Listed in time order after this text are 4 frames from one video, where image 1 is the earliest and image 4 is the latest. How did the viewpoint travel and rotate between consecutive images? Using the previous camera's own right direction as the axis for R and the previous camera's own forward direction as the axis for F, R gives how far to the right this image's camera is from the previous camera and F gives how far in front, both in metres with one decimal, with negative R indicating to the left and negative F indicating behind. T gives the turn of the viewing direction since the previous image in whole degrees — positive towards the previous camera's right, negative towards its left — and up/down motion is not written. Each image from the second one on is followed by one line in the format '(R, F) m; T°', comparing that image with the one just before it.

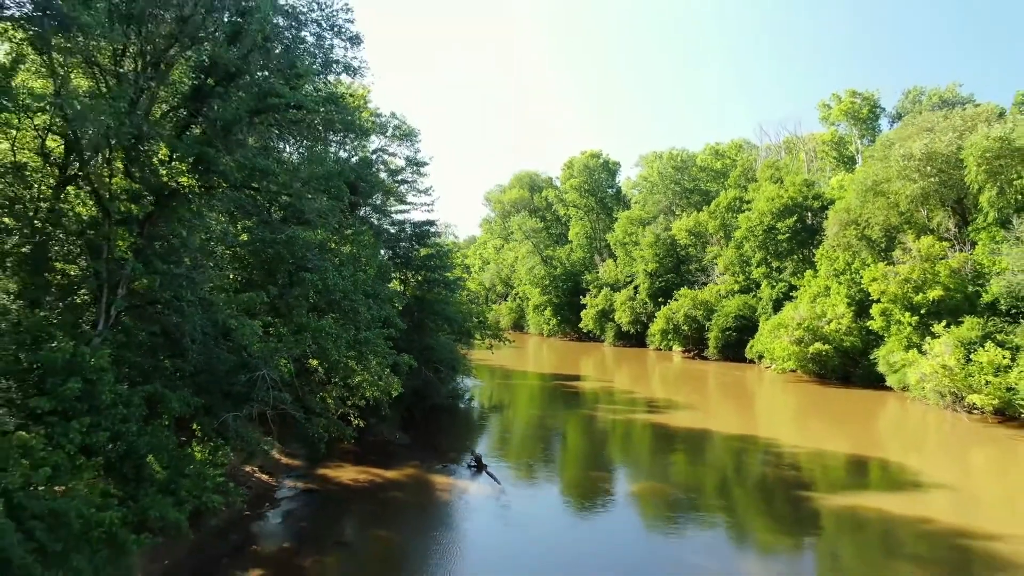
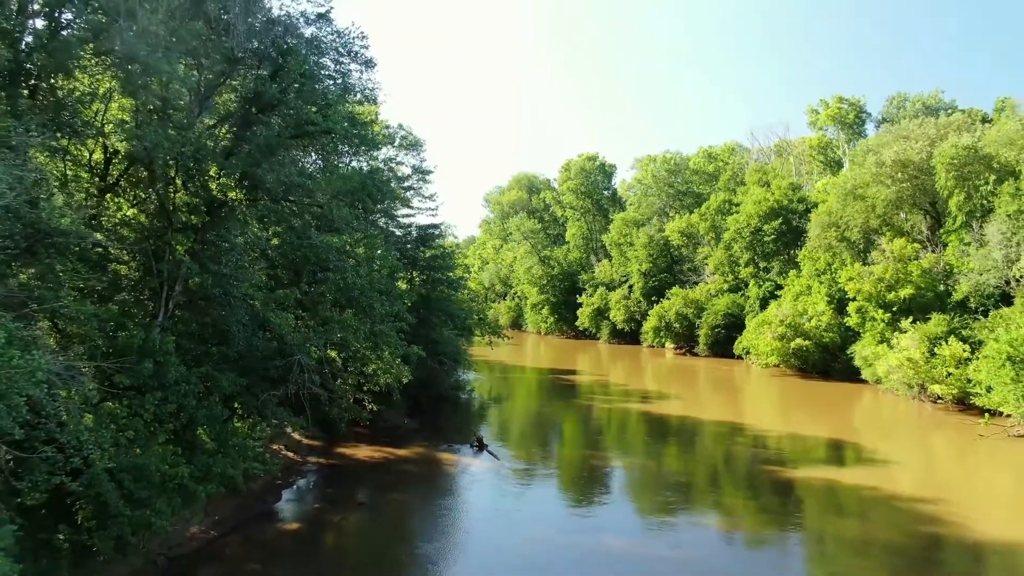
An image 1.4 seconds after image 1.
(0.0, -1.6) m; 0°
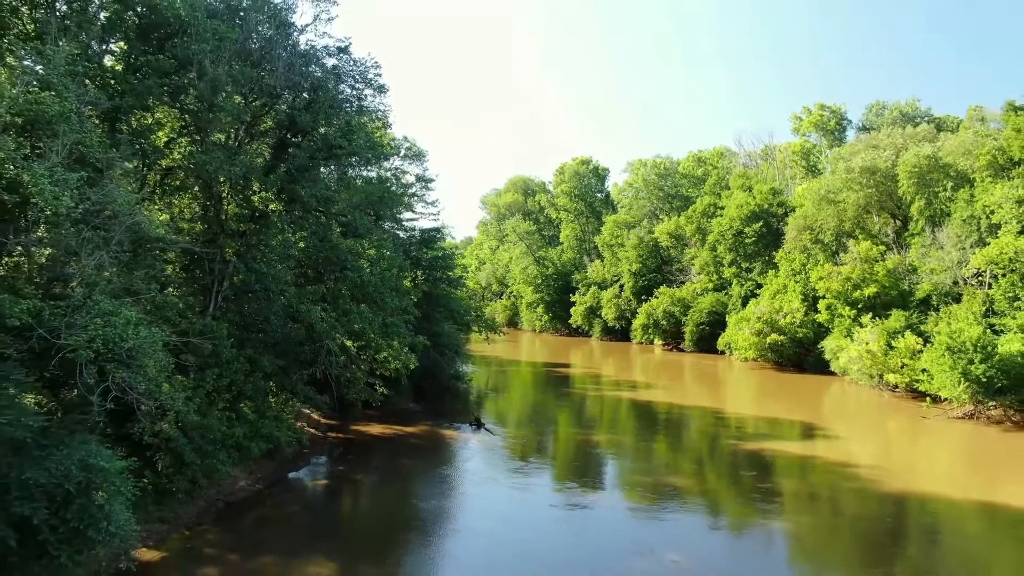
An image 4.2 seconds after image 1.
(+0.1, -2.0) m; 0°
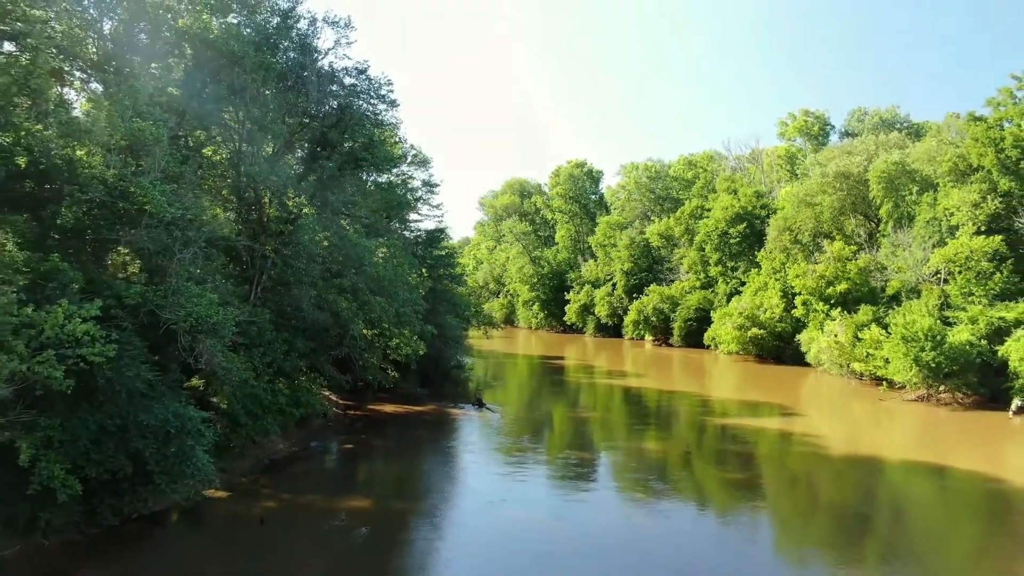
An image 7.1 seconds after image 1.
(-0.1, -2.0) m; 0°
